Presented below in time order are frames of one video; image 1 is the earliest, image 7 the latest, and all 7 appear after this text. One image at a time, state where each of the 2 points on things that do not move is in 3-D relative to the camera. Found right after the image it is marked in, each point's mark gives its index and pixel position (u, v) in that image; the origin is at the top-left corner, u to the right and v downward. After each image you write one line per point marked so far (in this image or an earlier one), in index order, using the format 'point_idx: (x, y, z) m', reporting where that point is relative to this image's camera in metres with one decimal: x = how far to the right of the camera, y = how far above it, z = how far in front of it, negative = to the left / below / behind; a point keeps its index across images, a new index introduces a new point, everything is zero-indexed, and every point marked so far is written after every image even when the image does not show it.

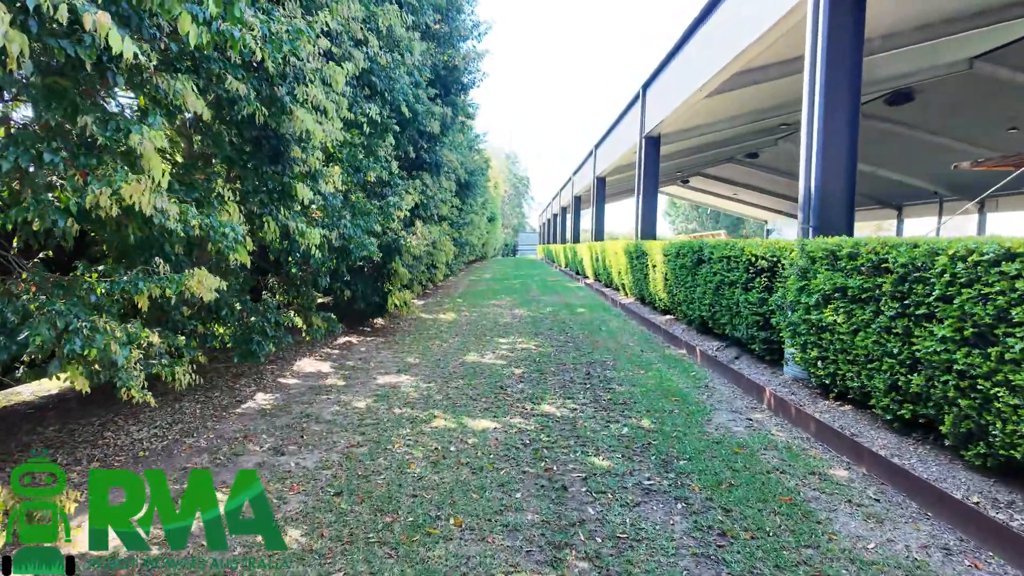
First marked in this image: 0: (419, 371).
0: (-0.7, -0.6, +4.8) m
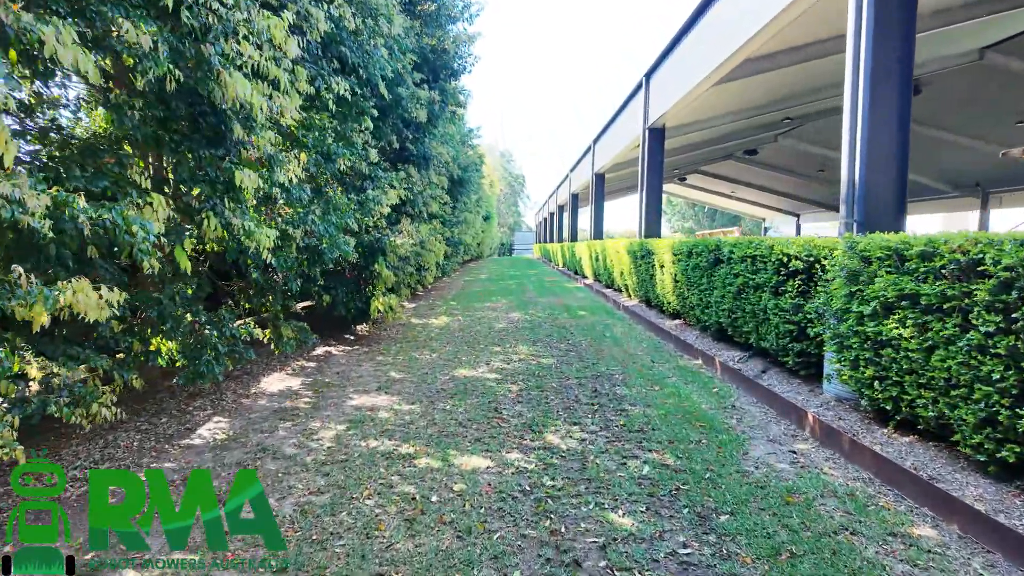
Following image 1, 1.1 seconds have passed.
0: (-0.7, -0.7, +4.2) m
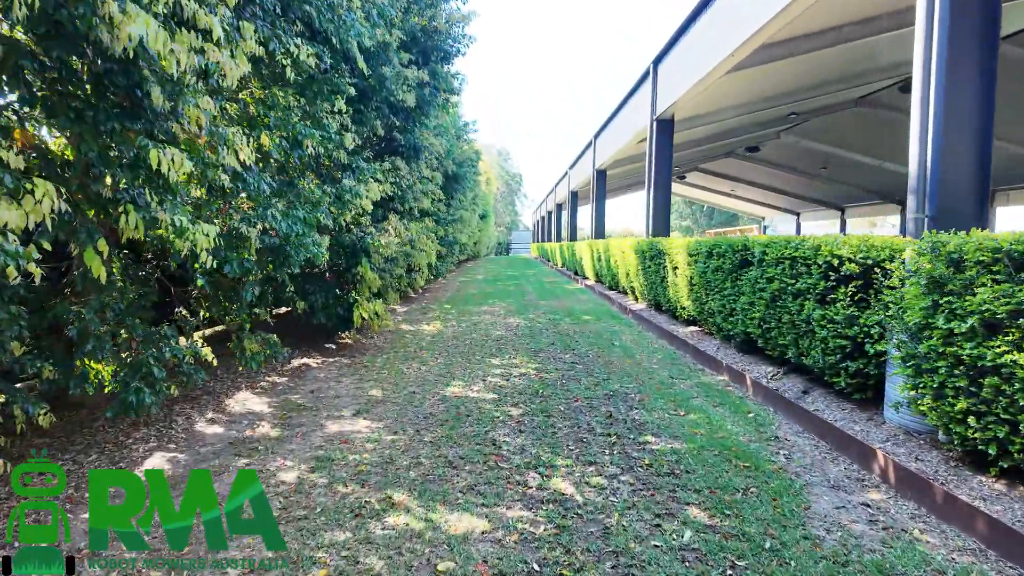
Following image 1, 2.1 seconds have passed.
0: (-0.7, -0.7, +3.6) m
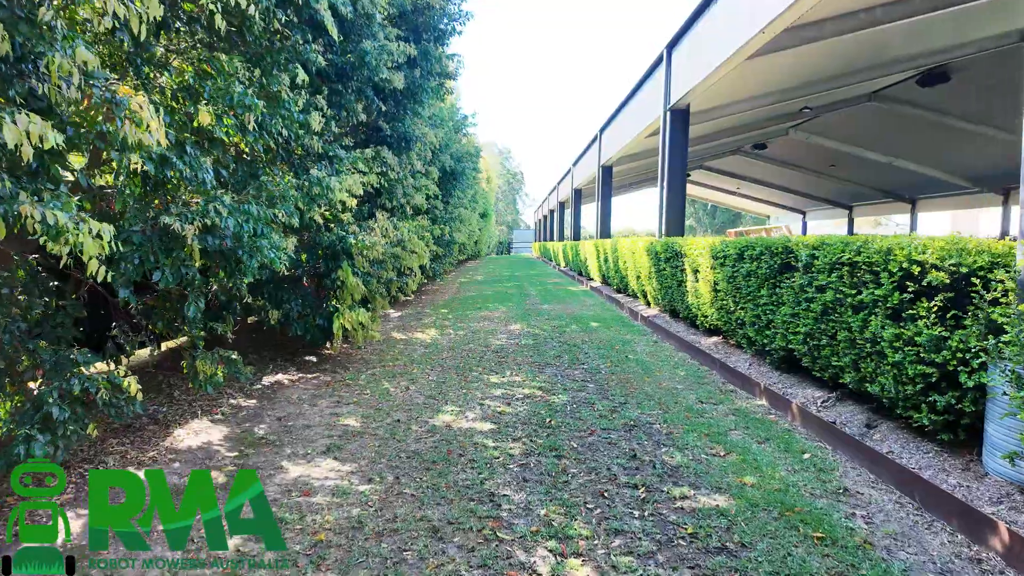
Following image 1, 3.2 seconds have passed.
0: (-0.7, -0.8, +3.0) m
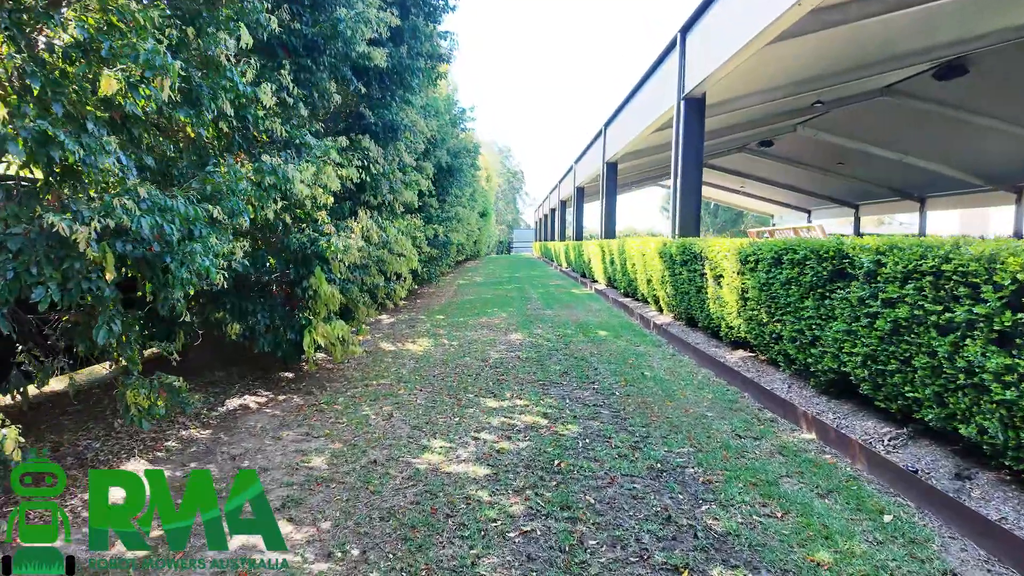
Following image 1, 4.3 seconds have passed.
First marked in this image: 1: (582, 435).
0: (-0.7, -0.8, +2.4) m
1: (+0.4, -0.7, +3.1) m
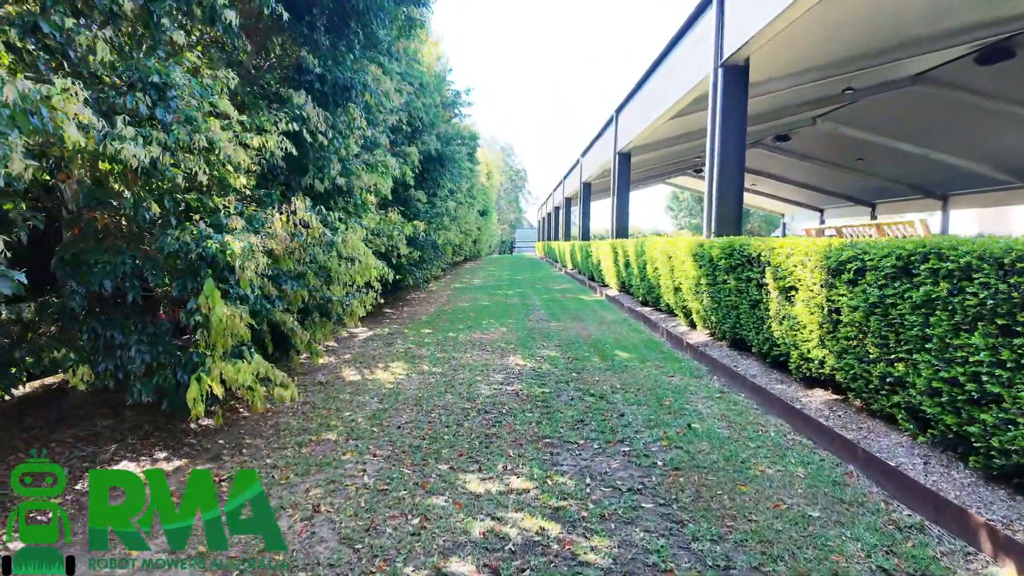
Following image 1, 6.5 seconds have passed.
0: (-0.8, -0.9, +1.1) m
1: (+0.3, -0.8, +1.9) m
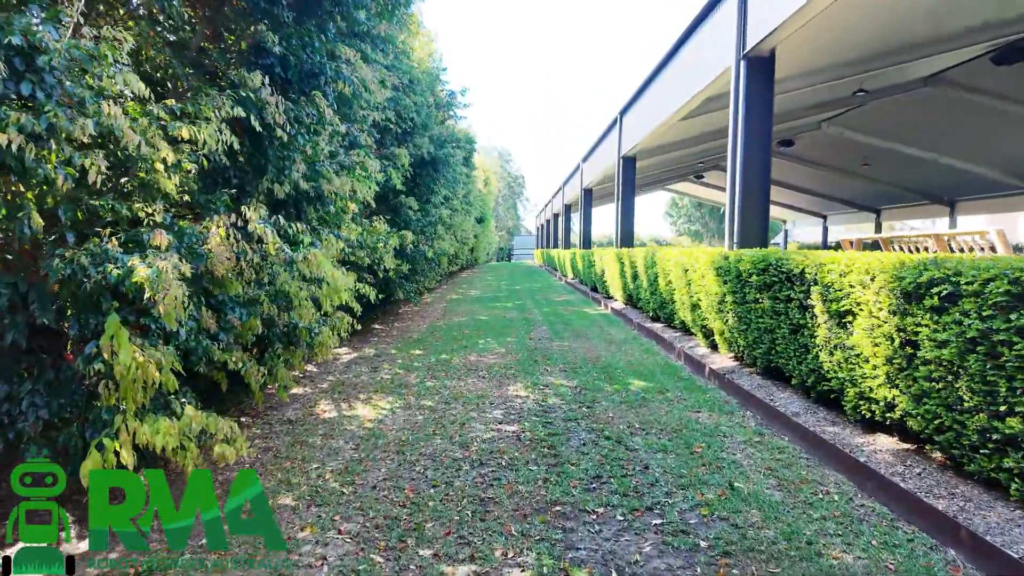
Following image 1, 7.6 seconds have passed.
0: (-0.8, -1.0, +0.5) m
1: (+0.3, -0.9, +1.3) m
